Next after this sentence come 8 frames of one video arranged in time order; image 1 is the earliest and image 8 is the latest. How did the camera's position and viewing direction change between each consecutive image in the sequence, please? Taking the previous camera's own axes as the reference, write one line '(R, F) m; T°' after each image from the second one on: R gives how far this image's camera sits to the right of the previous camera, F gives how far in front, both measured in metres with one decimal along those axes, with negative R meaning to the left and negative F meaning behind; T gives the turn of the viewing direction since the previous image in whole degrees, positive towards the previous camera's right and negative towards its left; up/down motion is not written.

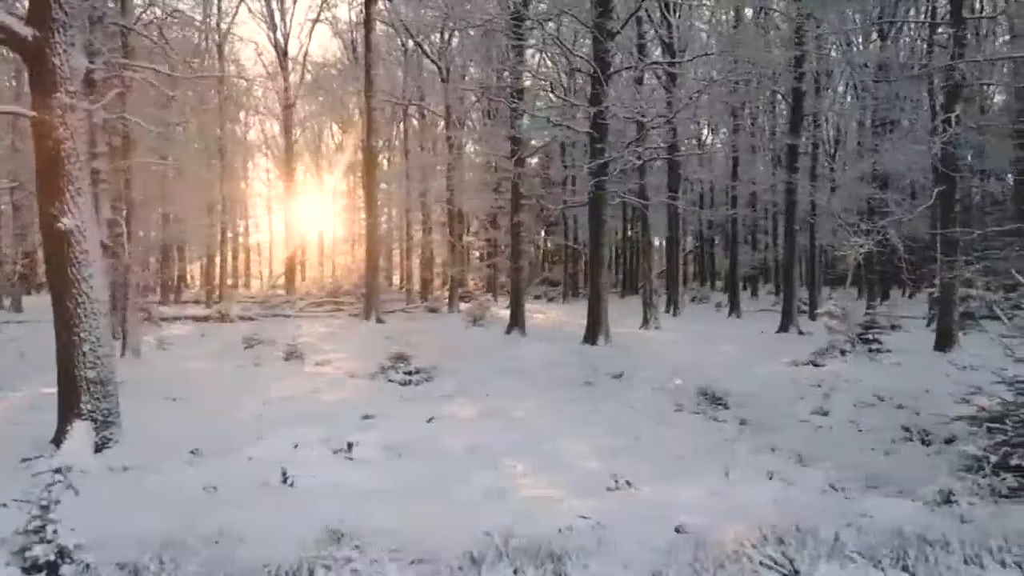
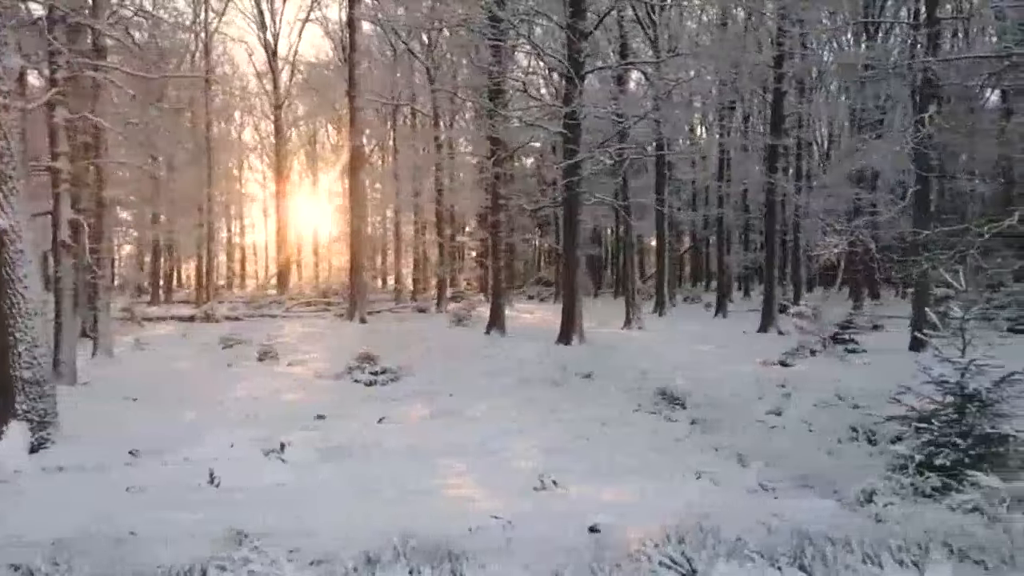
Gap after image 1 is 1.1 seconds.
(+0.9, 0.0) m; 0°
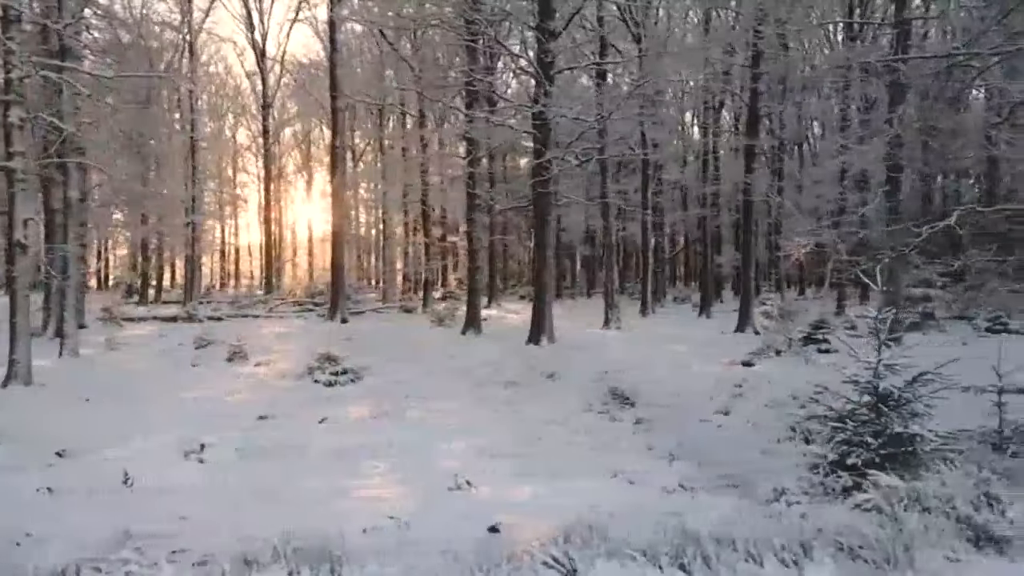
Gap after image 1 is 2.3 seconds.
(+1.0, 0.0) m; 0°
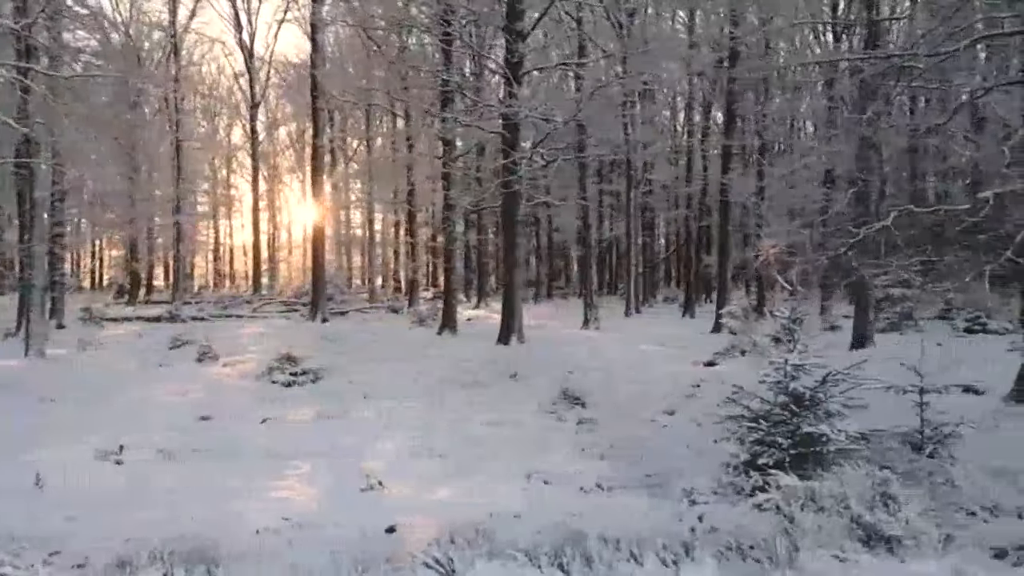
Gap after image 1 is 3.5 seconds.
(+1.0, 0.0) m; 0°
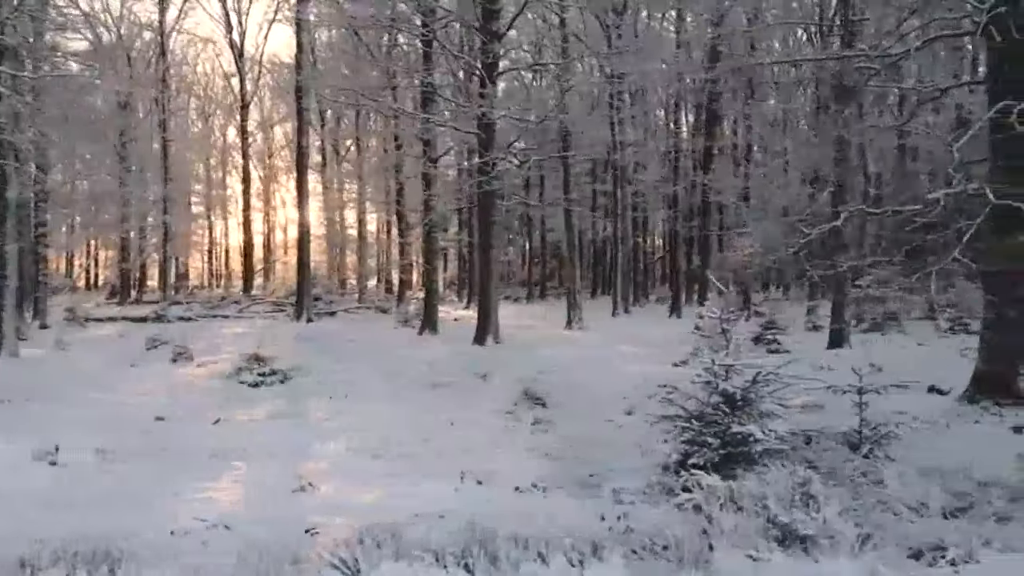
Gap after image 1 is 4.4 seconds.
(+0.8, 0.0) m; 0°
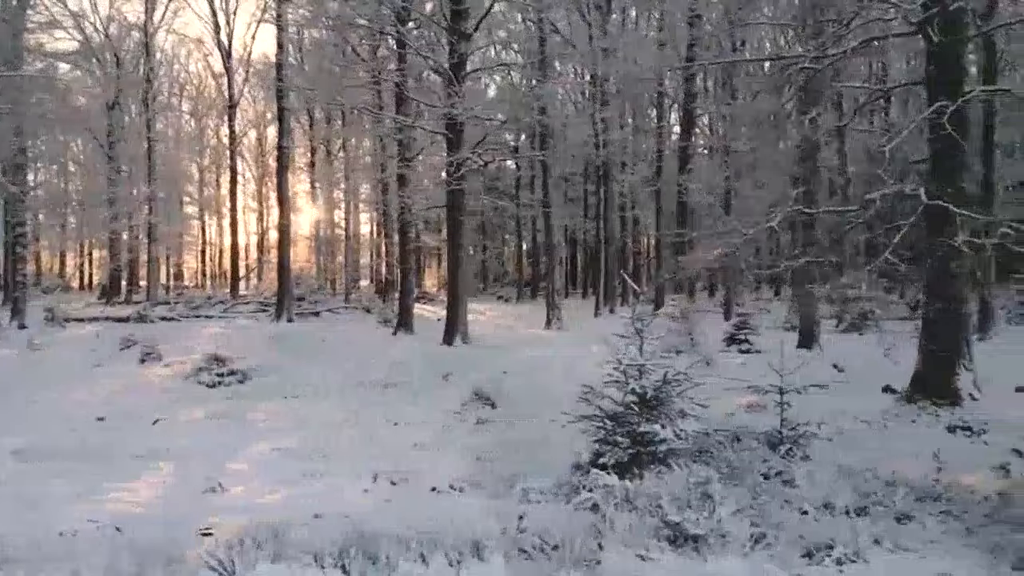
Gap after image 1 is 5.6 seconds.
(+1.1, 0.0) m; 0°
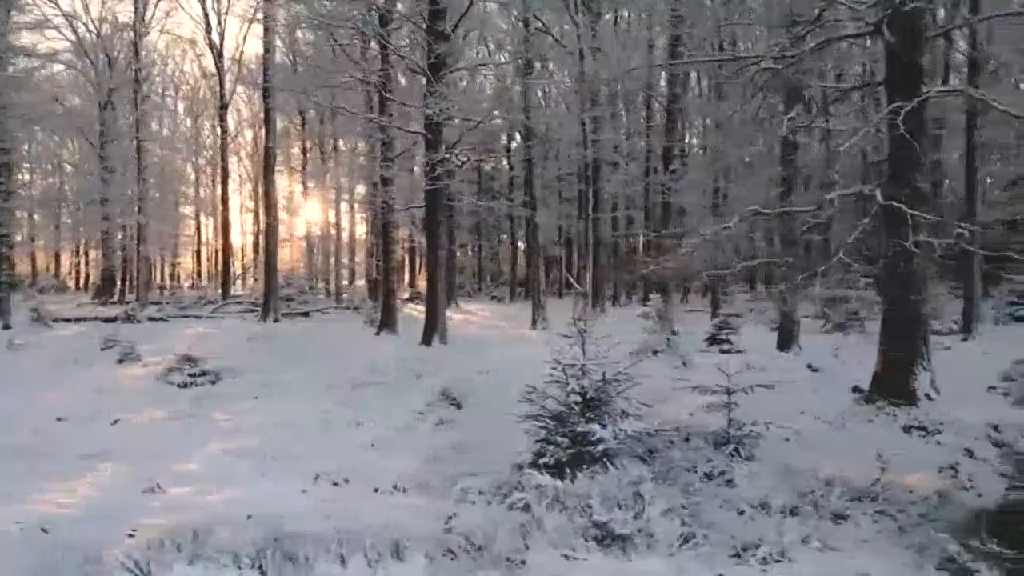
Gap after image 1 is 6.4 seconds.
(+0.7, 0.0) m; 0°
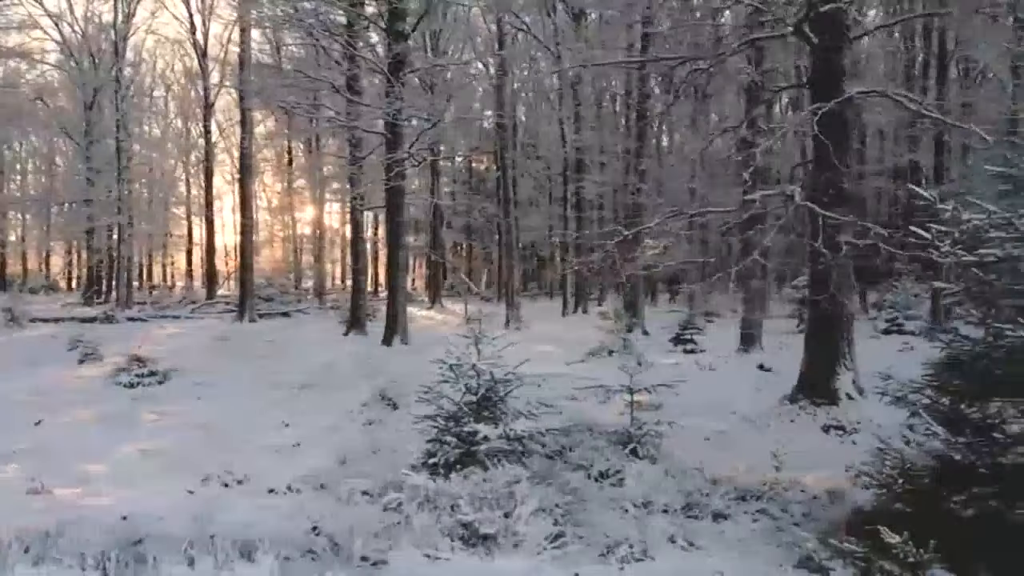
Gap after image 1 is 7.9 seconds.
(+1.3, 0.0) m; 0°
